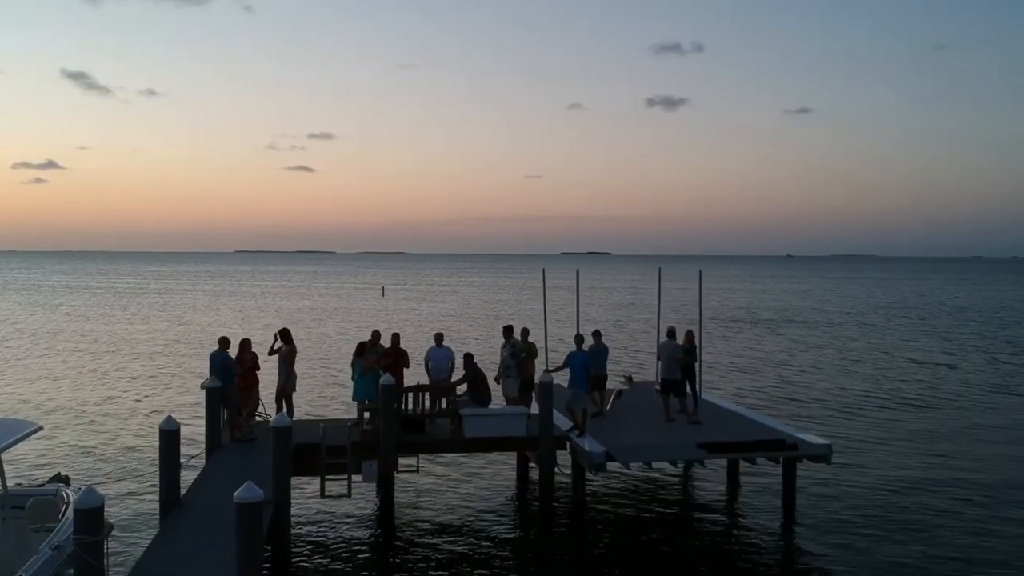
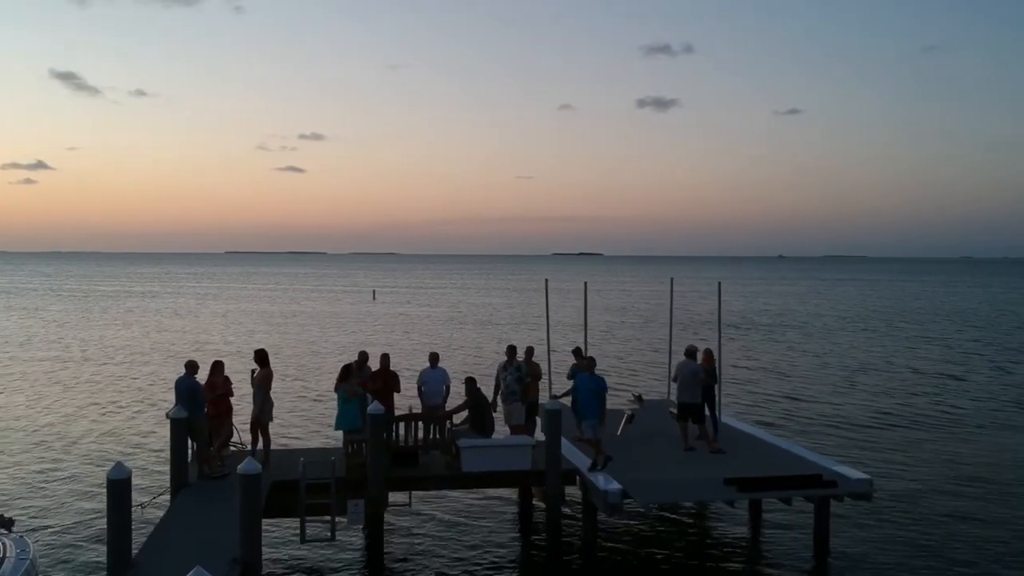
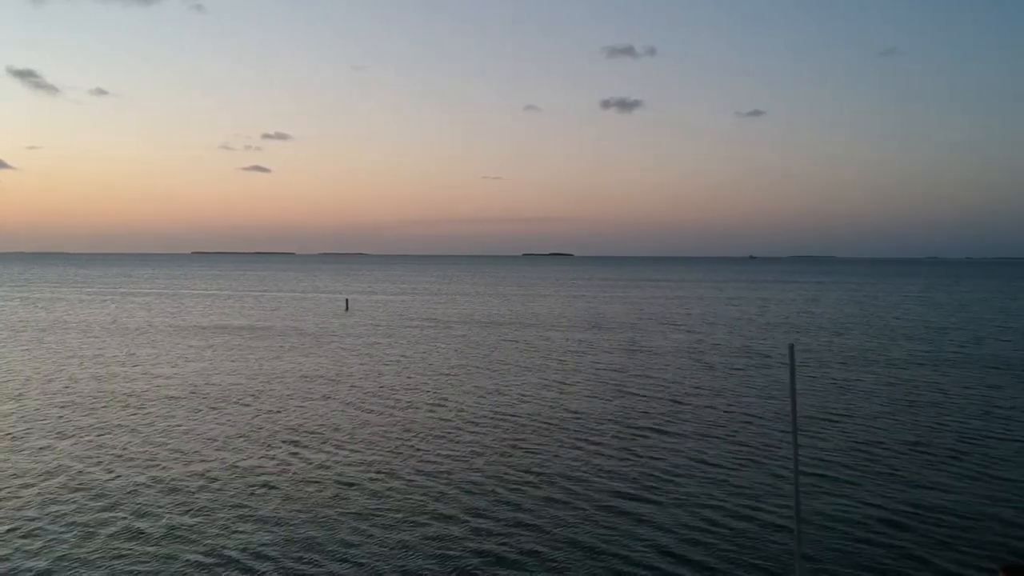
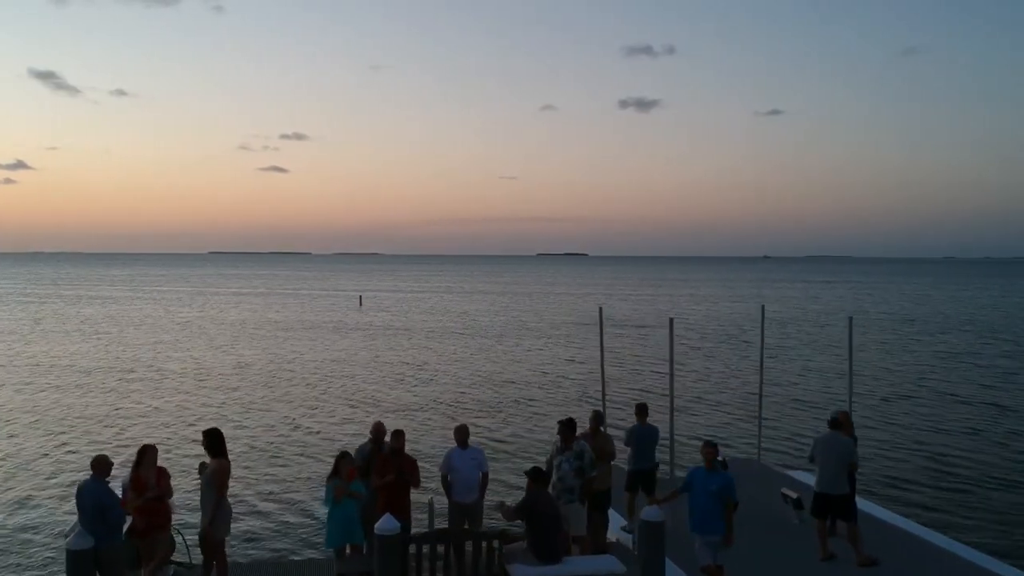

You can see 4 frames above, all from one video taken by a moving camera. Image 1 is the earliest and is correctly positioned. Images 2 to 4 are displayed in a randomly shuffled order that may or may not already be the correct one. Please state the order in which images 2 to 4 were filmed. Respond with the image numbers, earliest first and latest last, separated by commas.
2, 4, 3
